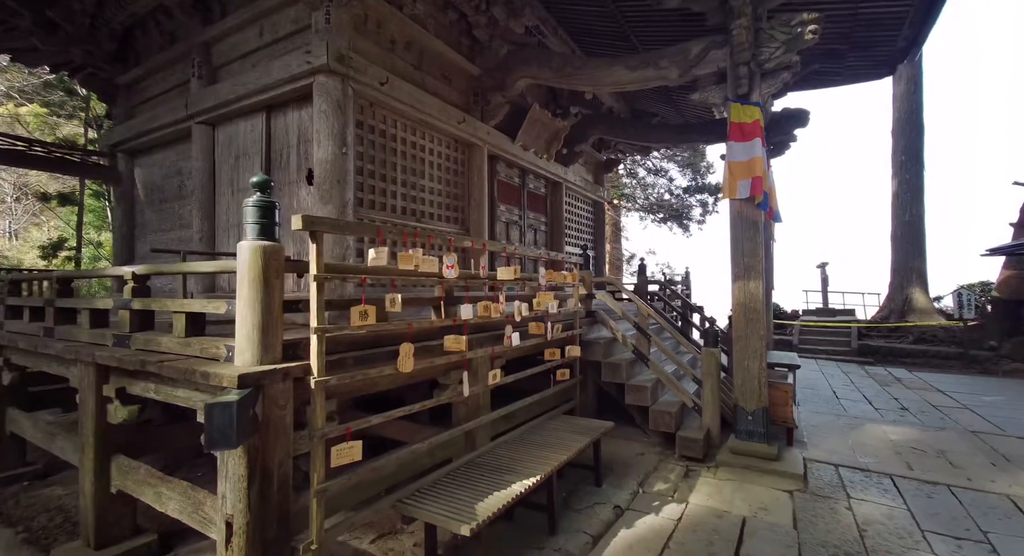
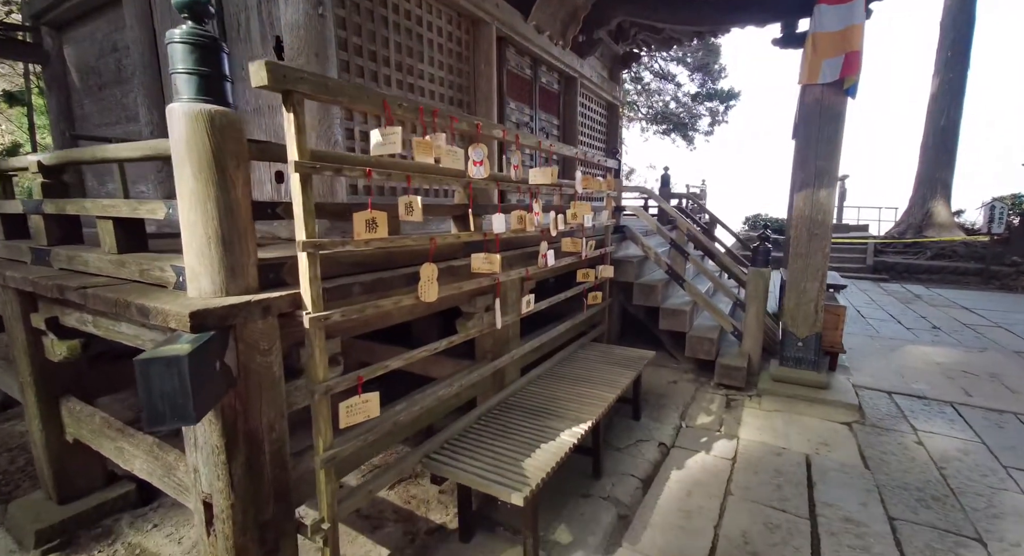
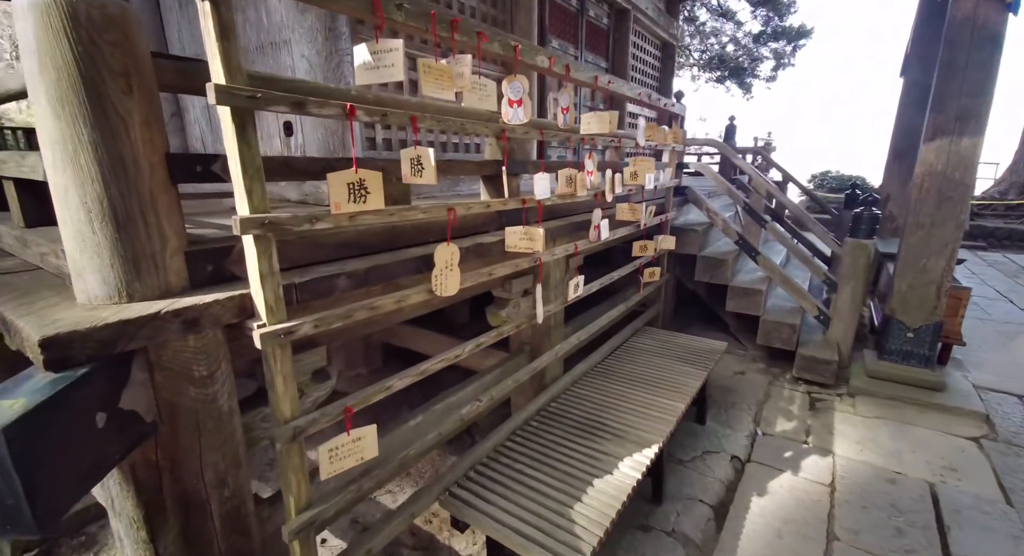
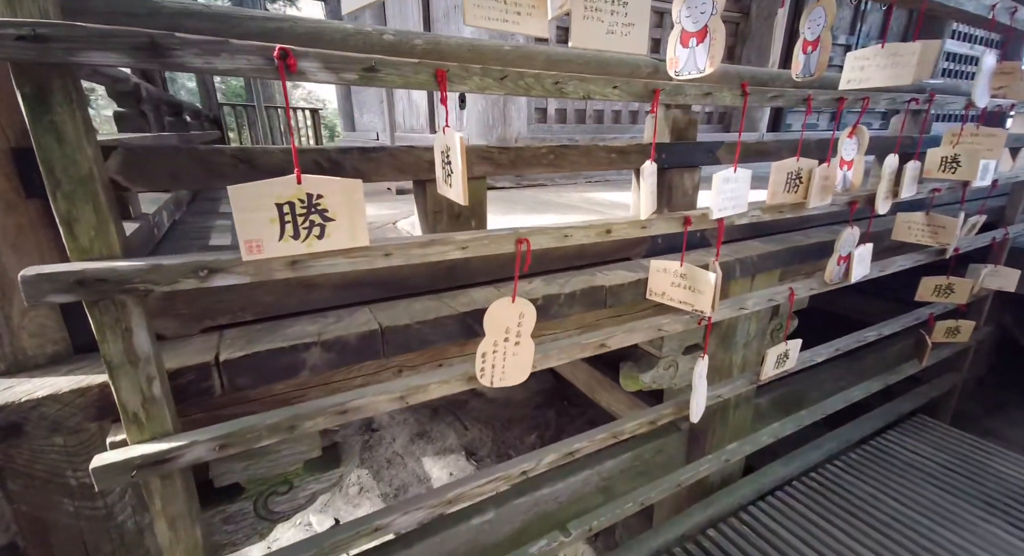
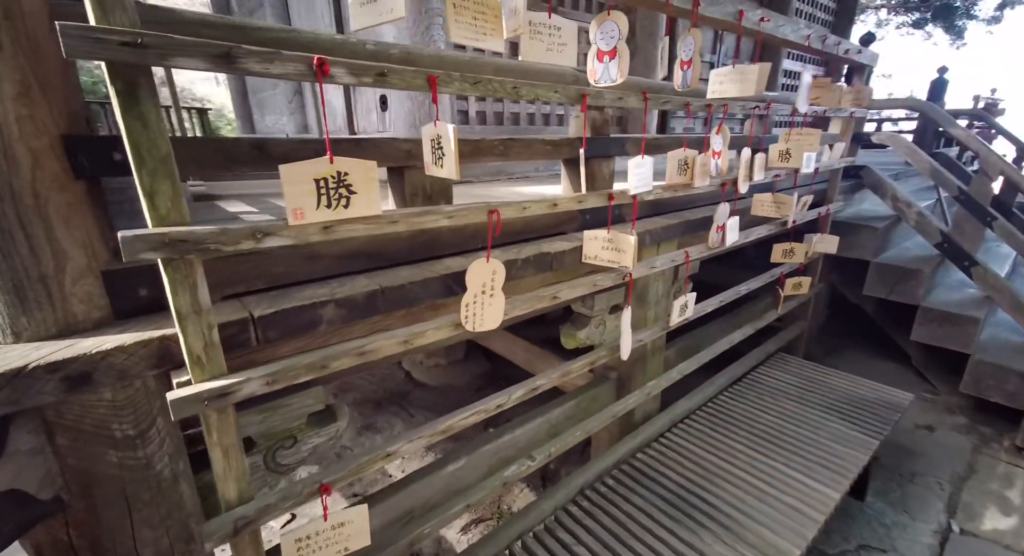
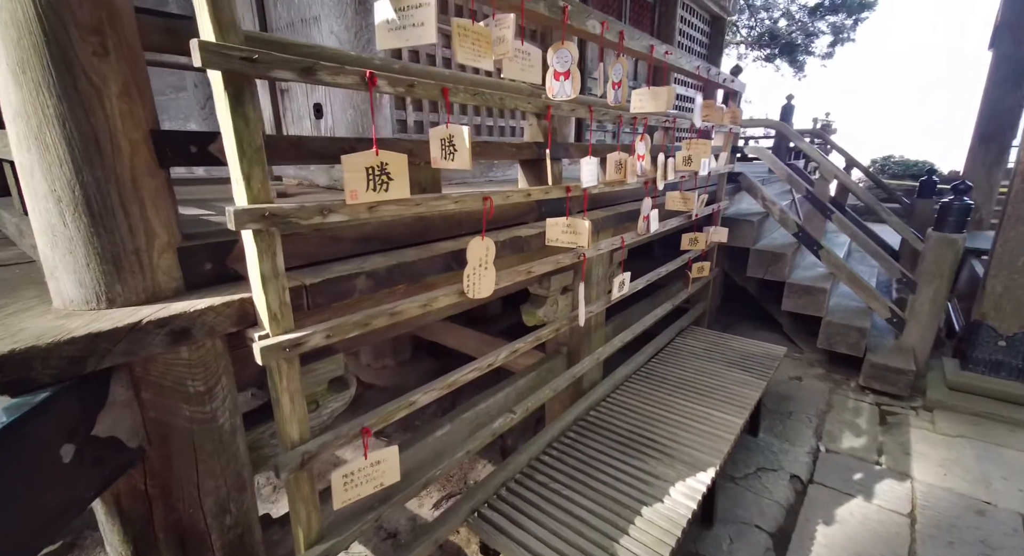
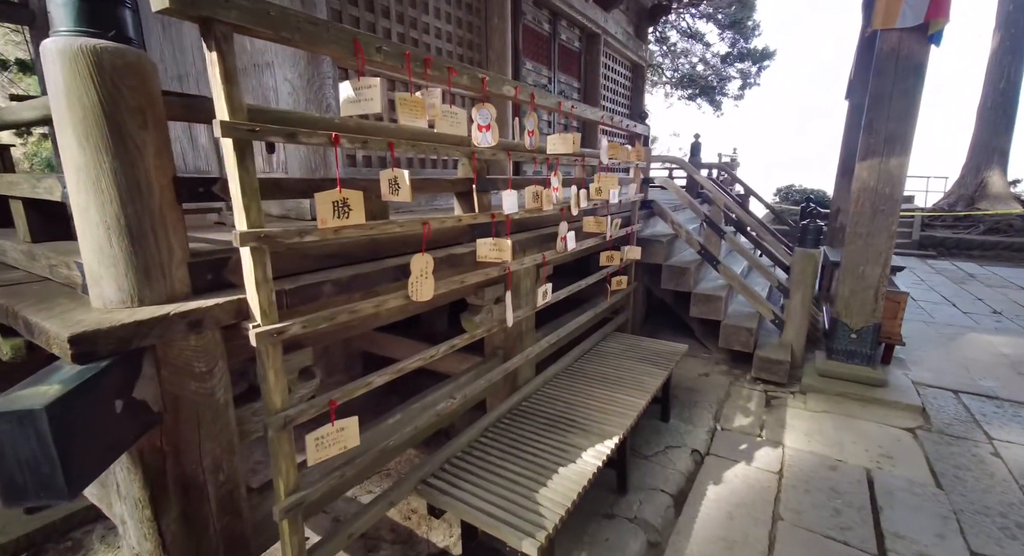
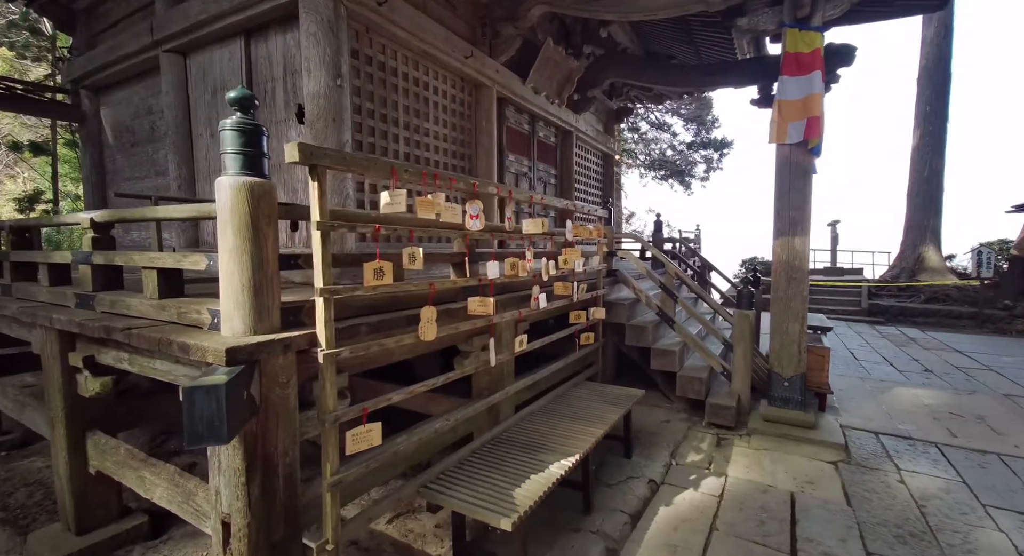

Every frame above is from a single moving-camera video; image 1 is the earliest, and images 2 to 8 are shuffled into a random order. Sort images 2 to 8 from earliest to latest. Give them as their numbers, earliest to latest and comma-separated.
8, 2, 7, 3, 6, 5, 4
